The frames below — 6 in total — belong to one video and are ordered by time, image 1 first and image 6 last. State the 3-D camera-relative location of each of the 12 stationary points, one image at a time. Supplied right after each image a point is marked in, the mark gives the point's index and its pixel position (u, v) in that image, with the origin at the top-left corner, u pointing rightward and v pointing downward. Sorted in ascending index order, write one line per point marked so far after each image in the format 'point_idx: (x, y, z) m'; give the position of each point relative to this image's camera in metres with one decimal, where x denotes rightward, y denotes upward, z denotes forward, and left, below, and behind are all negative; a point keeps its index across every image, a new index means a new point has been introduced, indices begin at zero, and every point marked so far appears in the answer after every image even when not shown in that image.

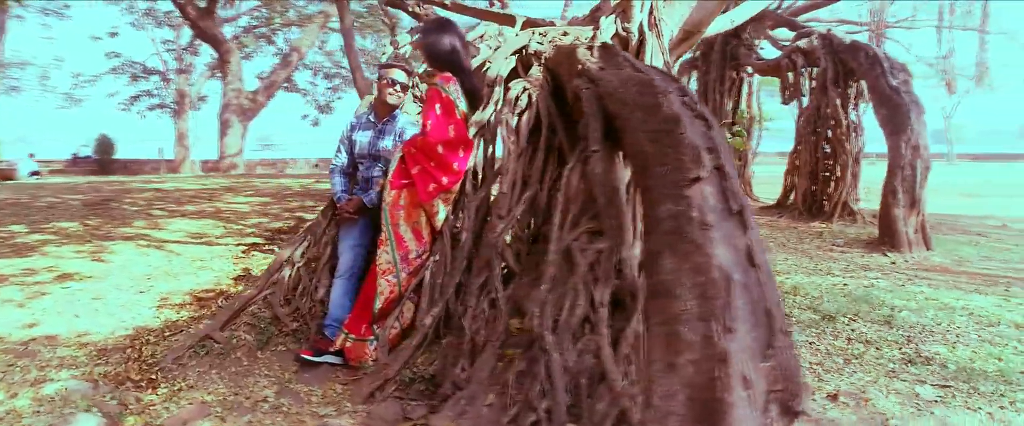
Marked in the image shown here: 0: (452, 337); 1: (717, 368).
0: (-0.2, -0.4, +2.1) m
1: (+0.3, -0.3, +1.2) m
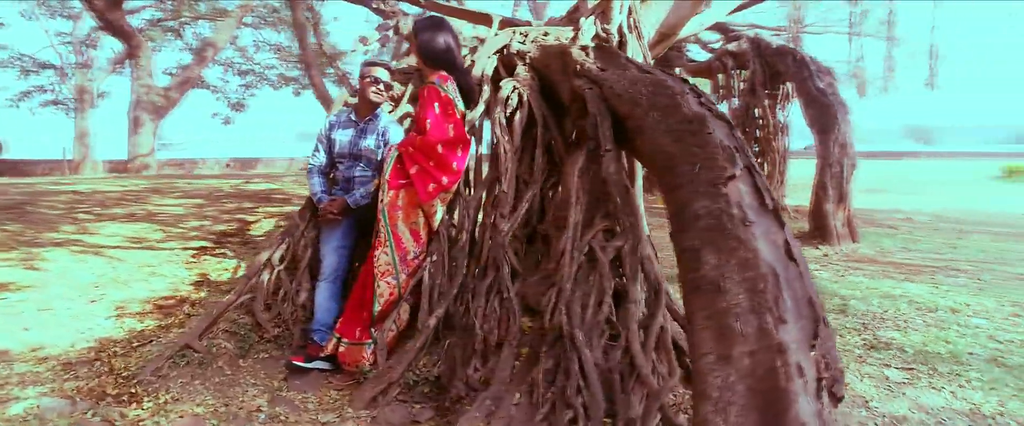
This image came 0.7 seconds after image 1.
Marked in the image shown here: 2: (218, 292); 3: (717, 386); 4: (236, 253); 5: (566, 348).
0: (-0.2, -0.4, +2.1) m
1: (+0.5, -0.2, +1.2) m
2: (-1.2, -0.3, +2.9) m
3: (+0.4, -0.3, +1.3) m
4: (-1.4, -0.2, +3.7) m
5: (+0.2, -0.3, +1.6) m
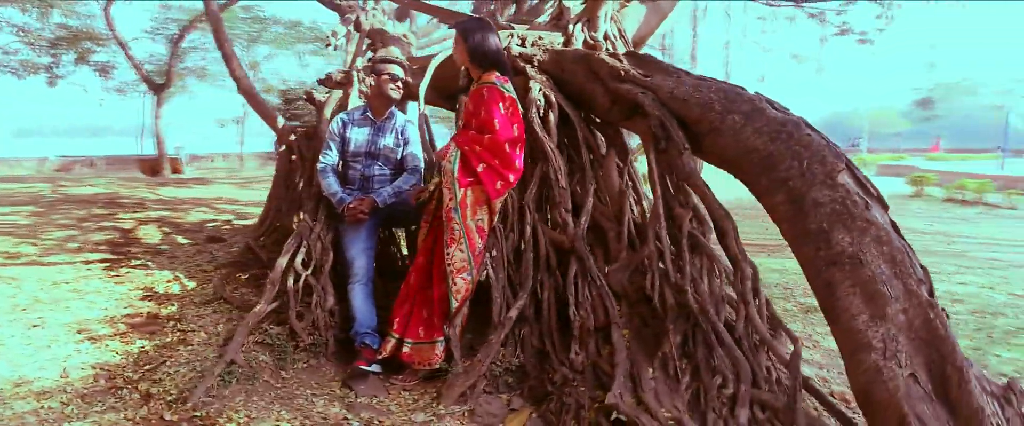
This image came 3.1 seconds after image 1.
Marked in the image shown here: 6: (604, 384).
0: (+0.1, -0.3, +2.2) m
1: (+0.9, -0.2, +1.6) m
2: (-1.2, -0.3, +2.7) m
3: (+0.8, -0.3, +1.6) m
4: (-1.6, -0.2, +3.3) m
5: (+0.5, -0.3, +1.9) m
6: (+0.2, -0.5, +1.9) m
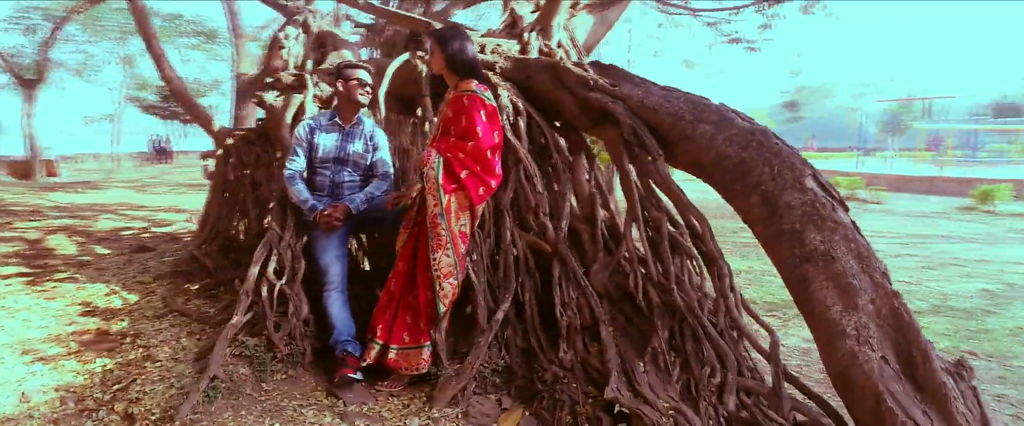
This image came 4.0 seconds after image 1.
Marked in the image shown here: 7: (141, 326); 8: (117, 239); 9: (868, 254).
0: (0.0, -0.4, +2.2) m
1: (+0.9, -0.2, +1.8) m
2: (-1.3, -0.4, +2.5) m
3: (+0.8, -0.3, +1.8) m
4: (-1.8, -0.3, +3.1) m
5: (+0.5, -0.3, +2.0) m
6: (+0.2, -0.5, +2.0) m
7: (-1.3, -0.4, +2.5) m
8: (-2.2, -0.1, +3.9) m
9: (+0.9, -0.1, +1.8) m
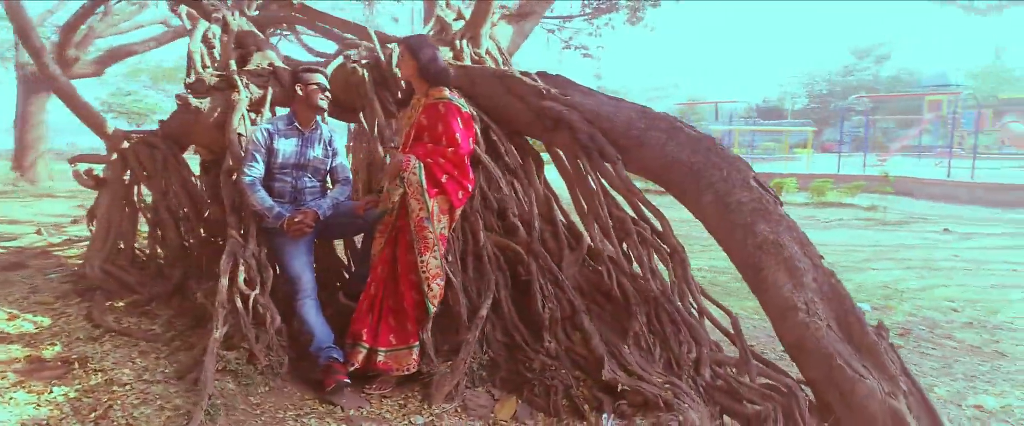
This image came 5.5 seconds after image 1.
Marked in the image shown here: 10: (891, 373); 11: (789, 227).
0: (-0.1, -0.4, +2.4) m
1: (+0.9, -0.2, +2.2) m
2: (-1.4, -0.4, +2.3) m
3: (+0.9, -0.3, +2.1) m
4: (-2.1, -0.3, +2.7) m
5: (+0.5, -0.3, +2.3) m
6: (+0.2, -0.5, +2.2) m
7: (-1.4, -0.4, +2.2) m
8: (-2.6, -0.2, +3.4) m
9: (+0.9, -0.1, +2.2) m
10: (+1.1, -0.5, +2.1) m
11: (+0.9, 0.0, +2.2) m
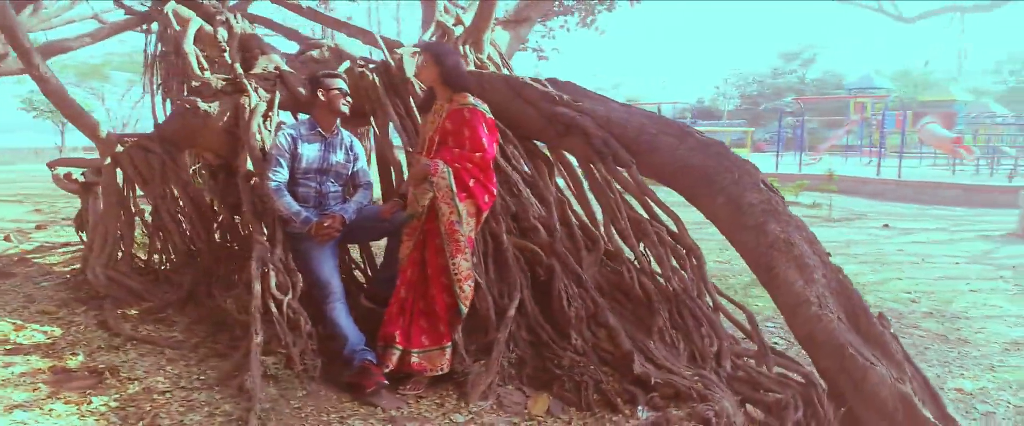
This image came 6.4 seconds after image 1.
0: (0.0, -0.4, +2.4) m
1: (+1.0, -0.2, +2.3) m
2: (-1.3, -0.4, +2.3) m
3: (+1.0, -0.3, +2.3) m
4: (-2.0, -0.4, +2.6) m
5: (+0.5, -0.3, +2.4) m
6: (+0.3, -0.5, +2.3) m
7: (-1.3, -0.4, +2.2) m
8: (-2.6, -0.2, +3.3) m
9: (+1.0, -0.1, +2.4) m
10: (+1.2, -0.5, +2.2) m
11: (+0.9, 0.0, +2.4) m
